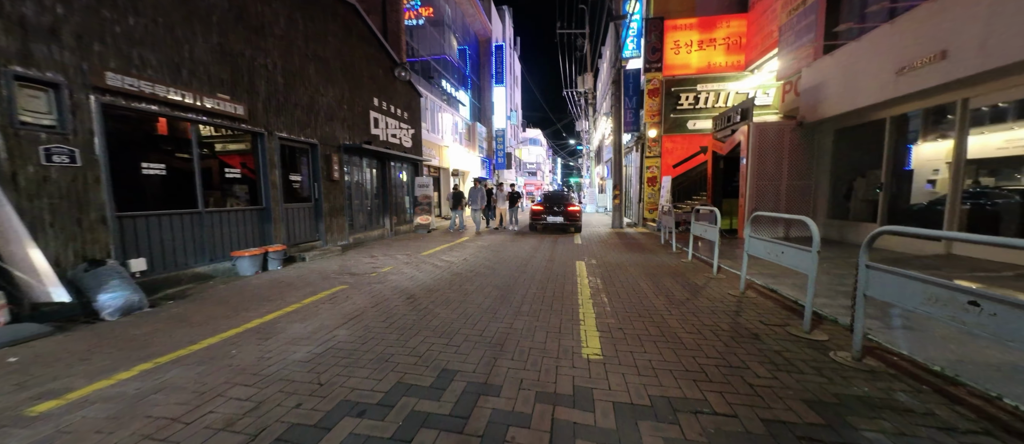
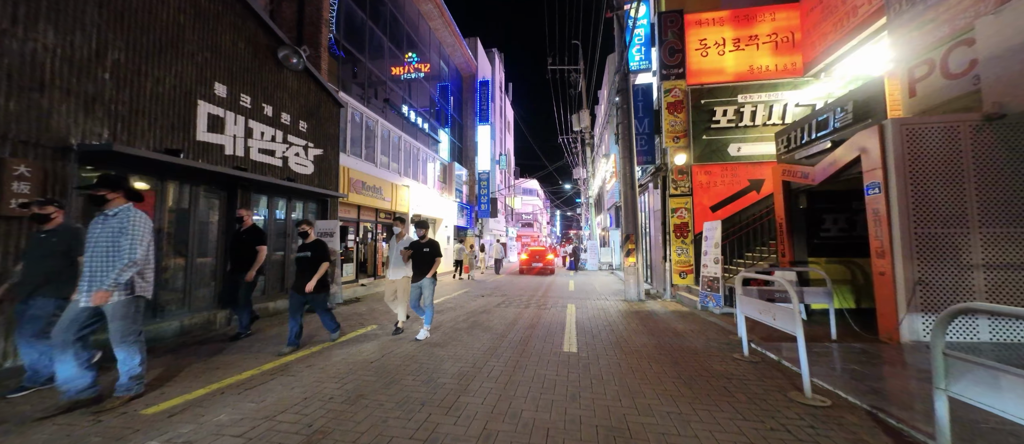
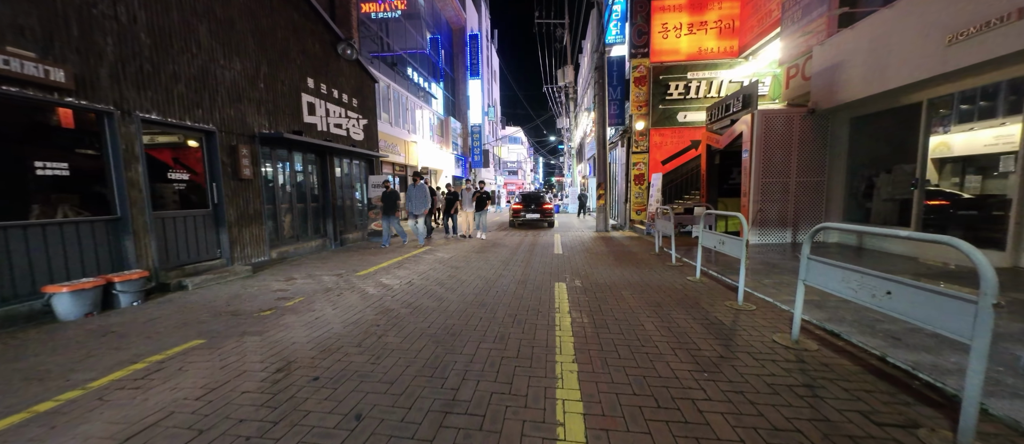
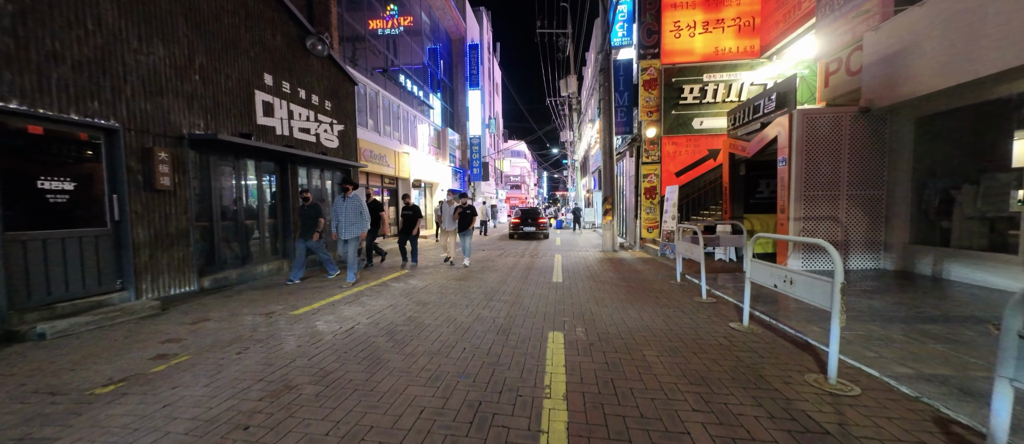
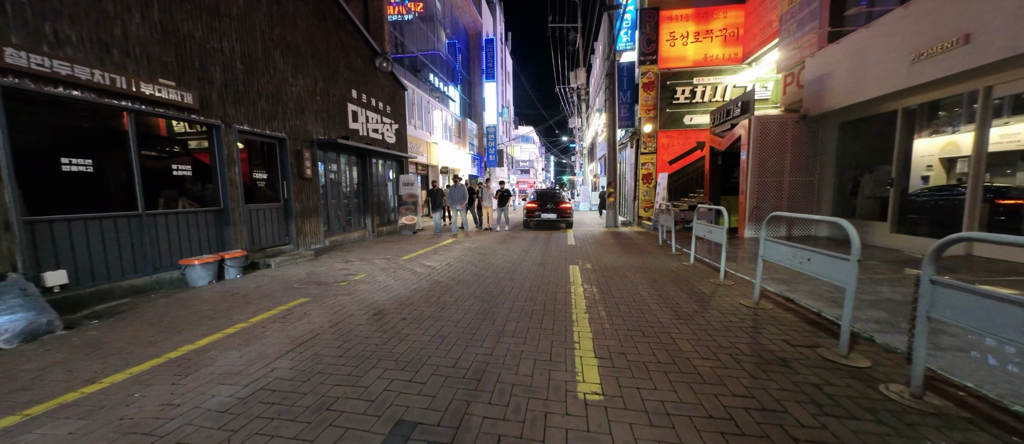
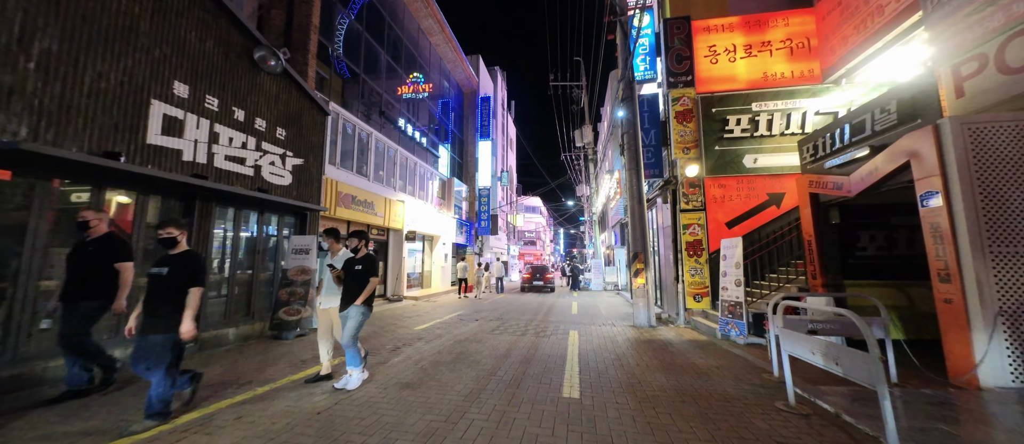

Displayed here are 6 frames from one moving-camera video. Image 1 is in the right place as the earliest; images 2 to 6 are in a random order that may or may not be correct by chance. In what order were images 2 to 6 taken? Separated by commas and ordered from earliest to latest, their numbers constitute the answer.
5, 3, 4, 2, 6
